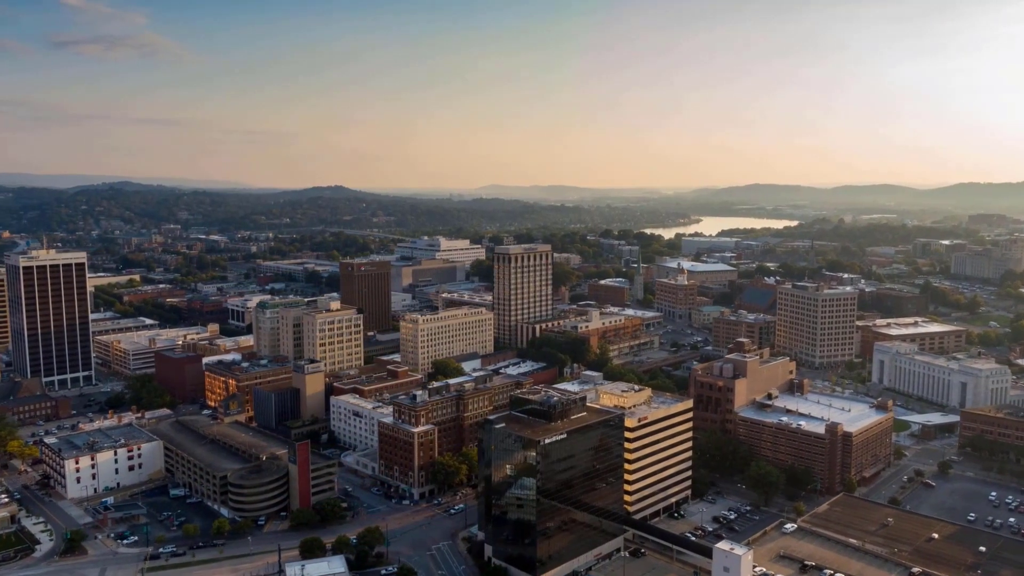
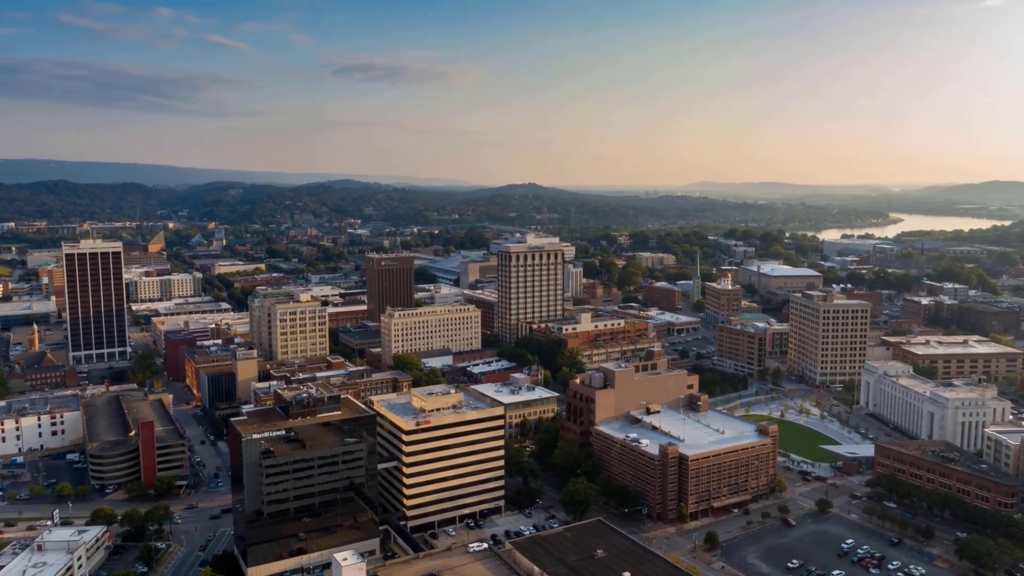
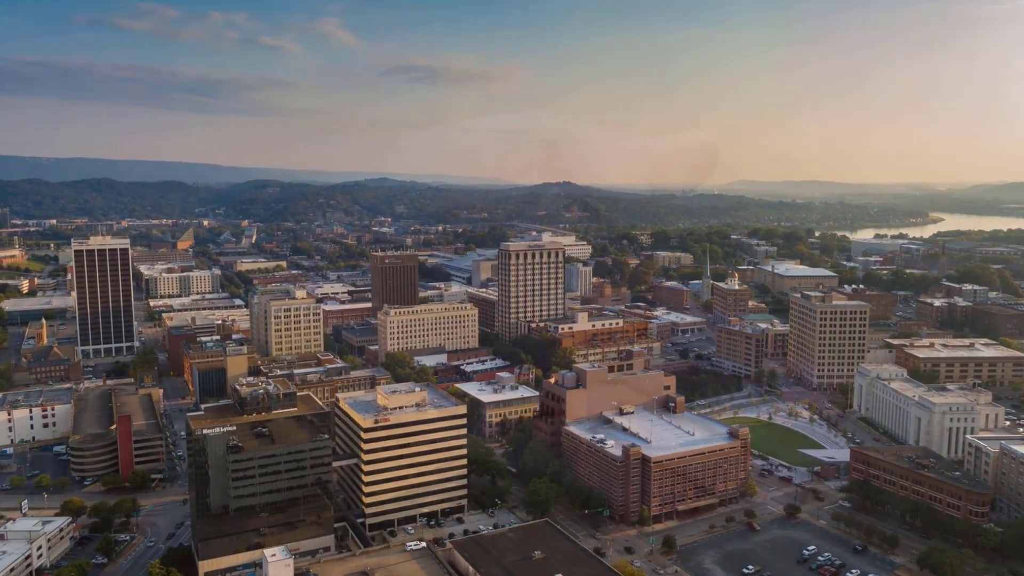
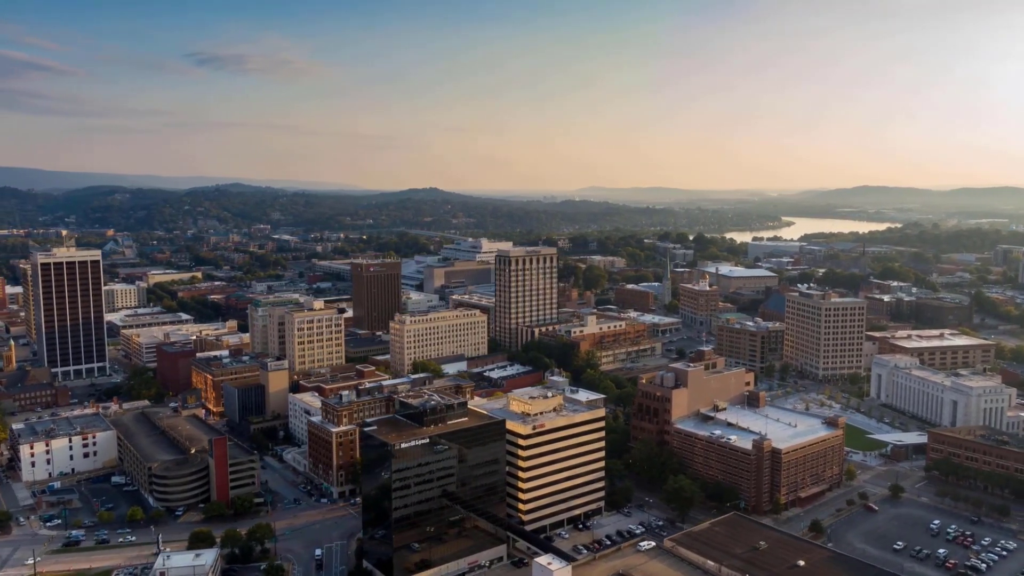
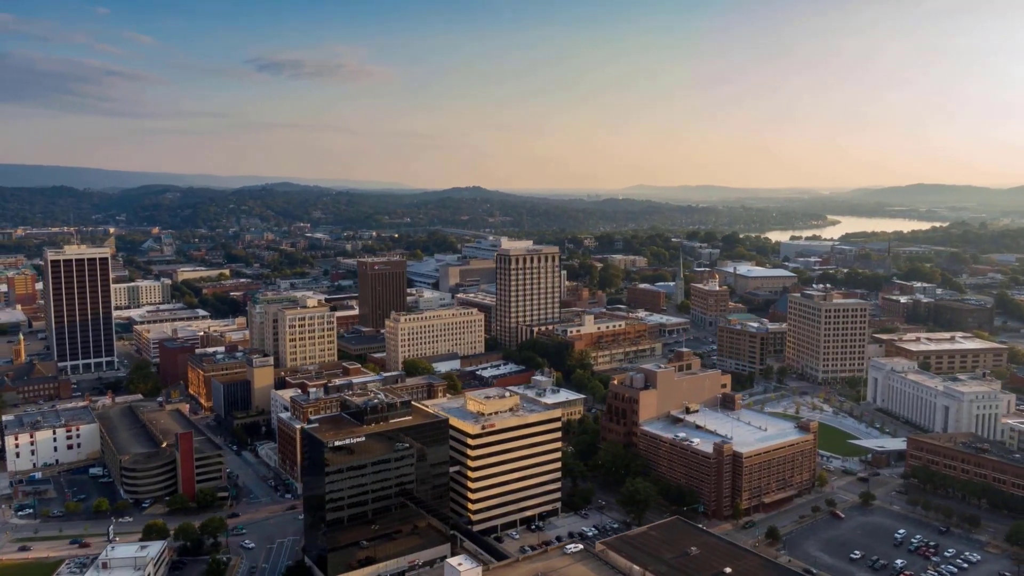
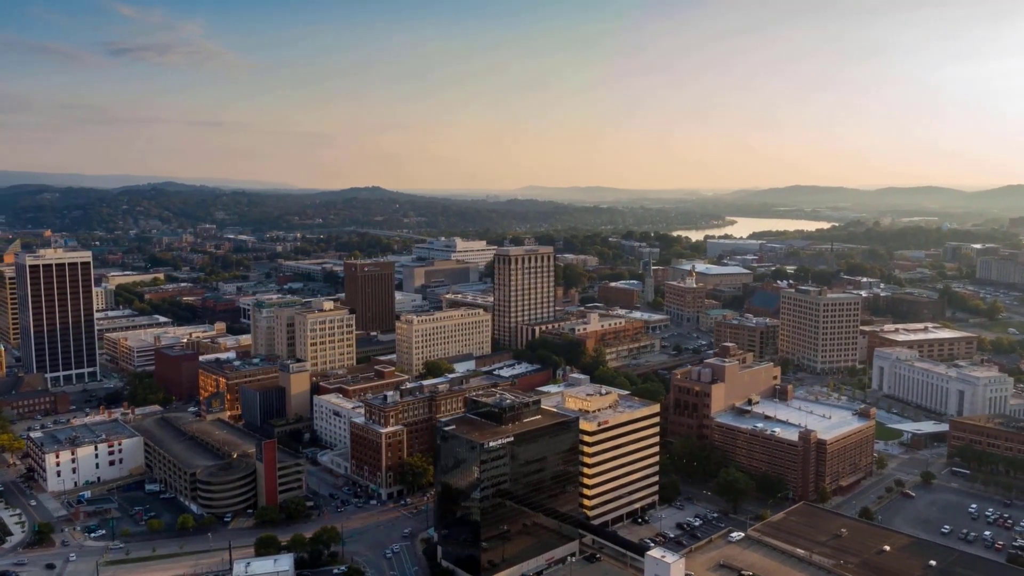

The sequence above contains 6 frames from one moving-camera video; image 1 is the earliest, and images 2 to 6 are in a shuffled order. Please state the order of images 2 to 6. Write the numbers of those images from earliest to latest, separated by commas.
6, 4, 5, 2, 3
